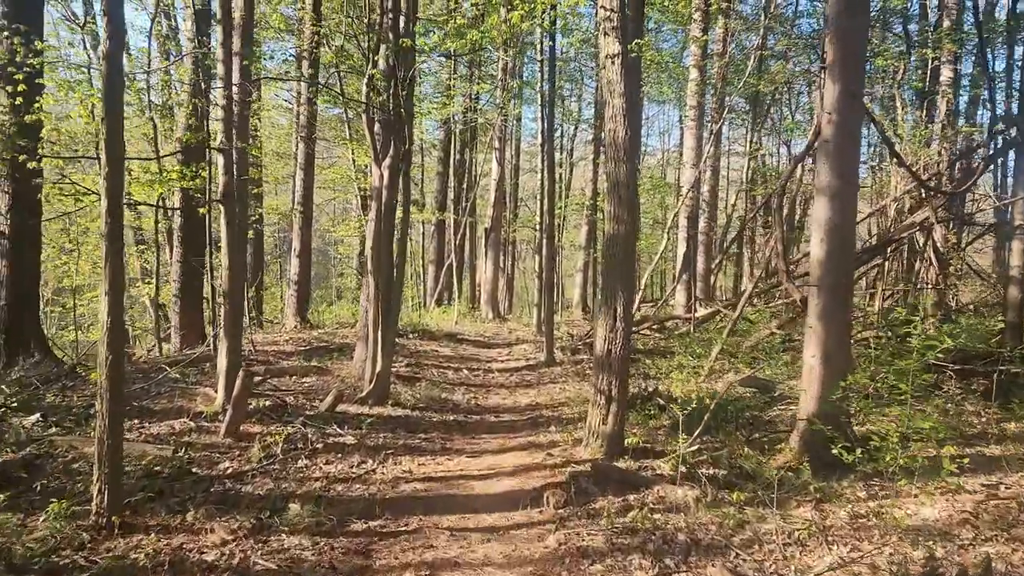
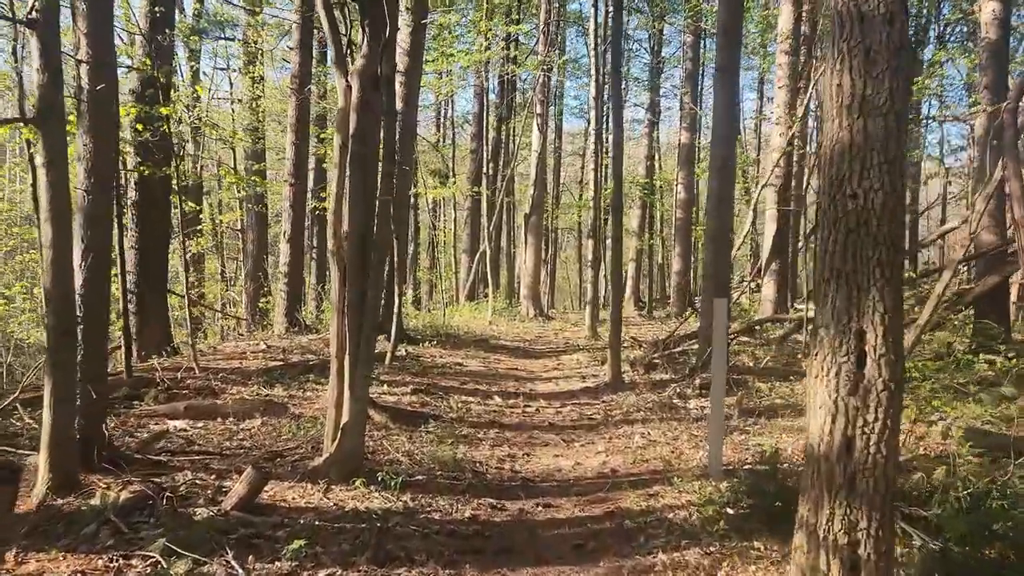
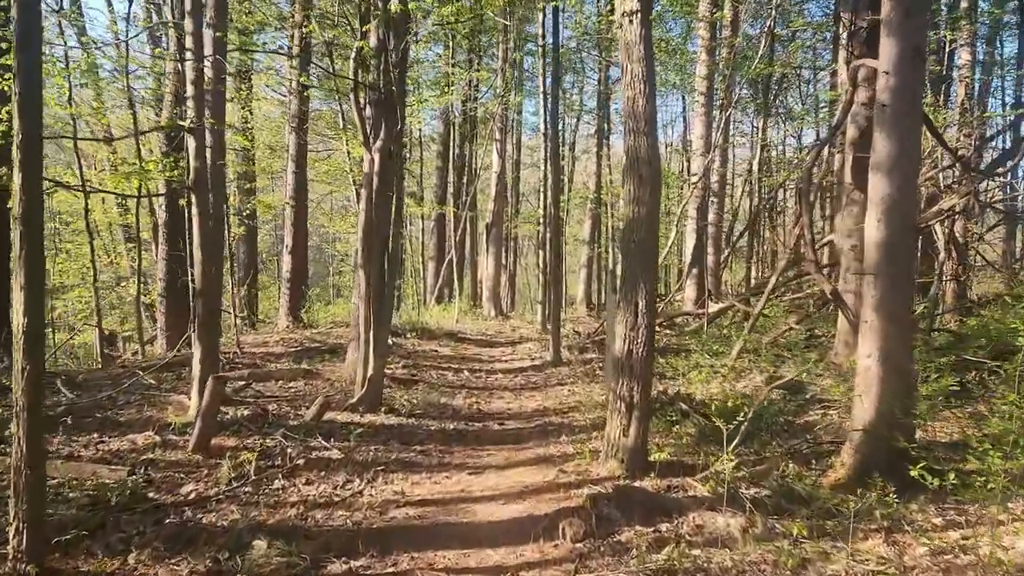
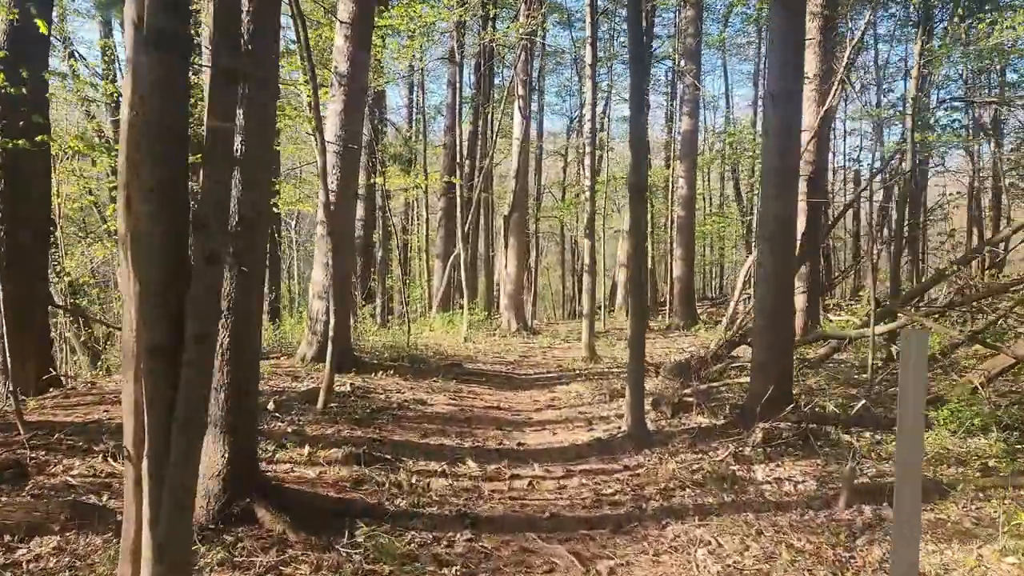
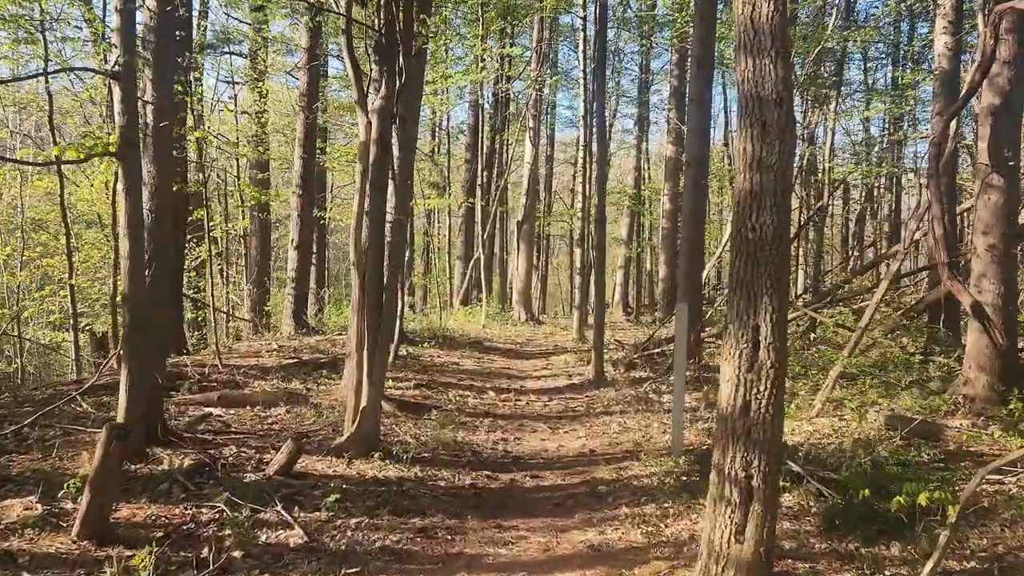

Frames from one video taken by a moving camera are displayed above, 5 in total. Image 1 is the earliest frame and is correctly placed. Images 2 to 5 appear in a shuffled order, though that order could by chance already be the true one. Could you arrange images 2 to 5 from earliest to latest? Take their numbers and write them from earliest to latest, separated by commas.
3, 5, 2, 4
